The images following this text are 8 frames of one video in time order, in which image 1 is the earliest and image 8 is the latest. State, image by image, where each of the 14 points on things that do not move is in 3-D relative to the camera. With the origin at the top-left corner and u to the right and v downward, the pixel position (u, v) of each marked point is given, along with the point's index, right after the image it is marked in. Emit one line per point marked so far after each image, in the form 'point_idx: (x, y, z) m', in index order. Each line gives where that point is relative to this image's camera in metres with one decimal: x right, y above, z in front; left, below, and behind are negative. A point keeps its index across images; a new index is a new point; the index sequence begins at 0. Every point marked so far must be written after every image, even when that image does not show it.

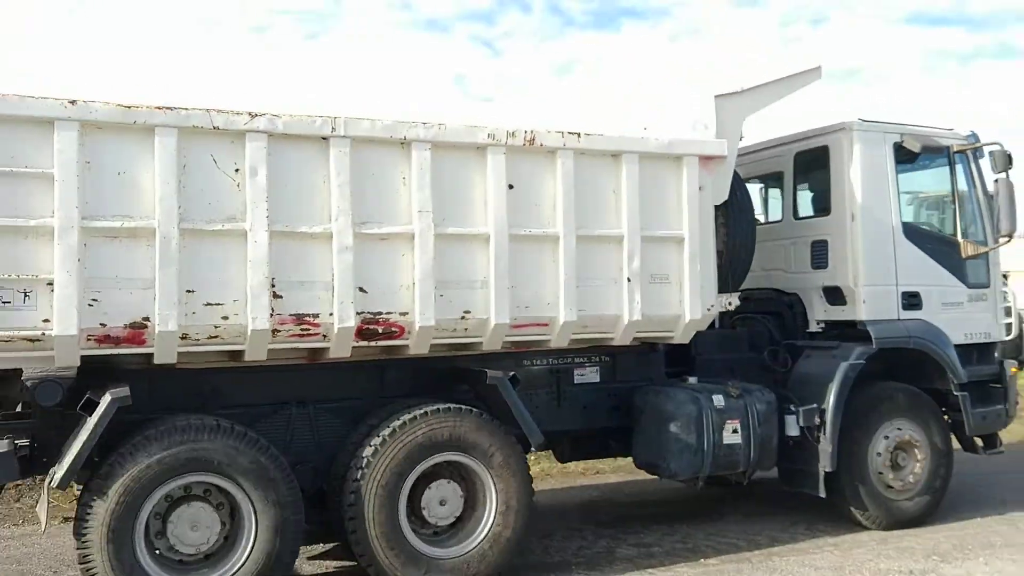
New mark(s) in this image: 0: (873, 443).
0: (+2.1, -0.9, +5.7) m
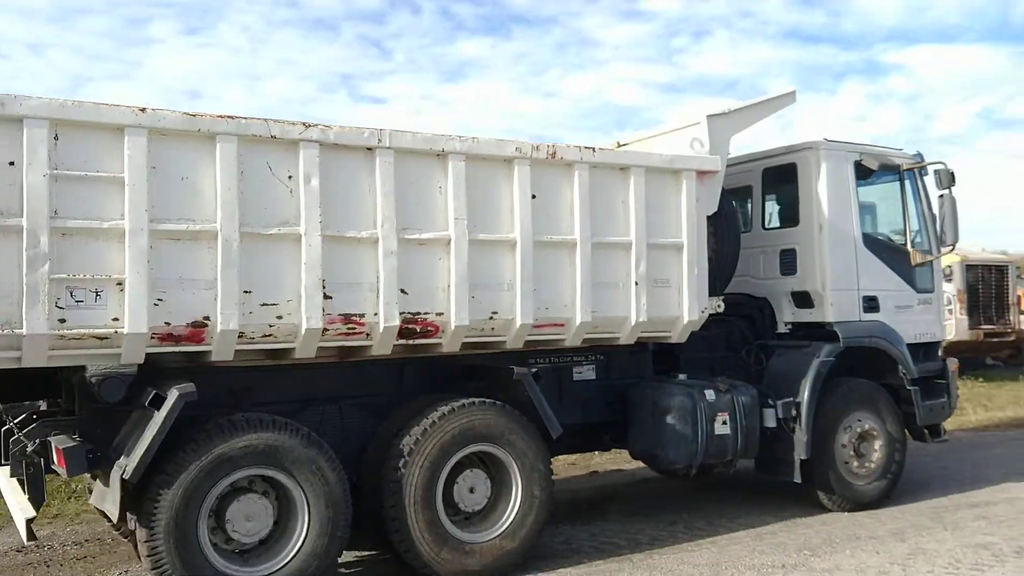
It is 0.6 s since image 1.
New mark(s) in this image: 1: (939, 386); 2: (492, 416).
0: (+2.1, -0.9, +6.3) m
1: (+3.0, -0.7, +6.9) m
2: (-0.1, -0.7, +5.2) m
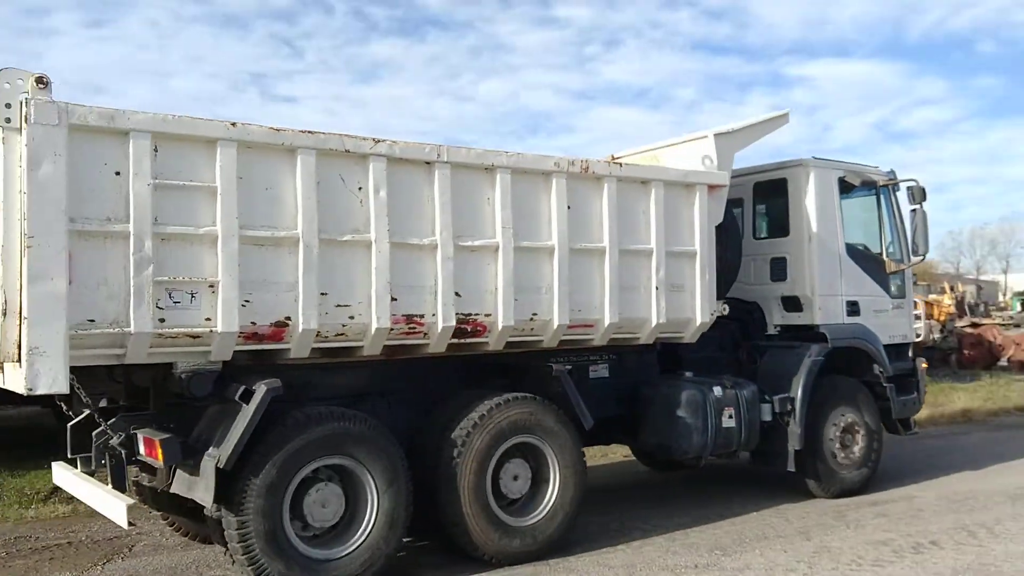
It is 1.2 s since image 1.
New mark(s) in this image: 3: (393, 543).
0: (+2.2, -1.0, +6.9) m
1: (+3.0, -0.7, +7.5) m
2: (+0.1, -0.7, +5.6) m
3: (-0.6, -1.3, +5.1) m
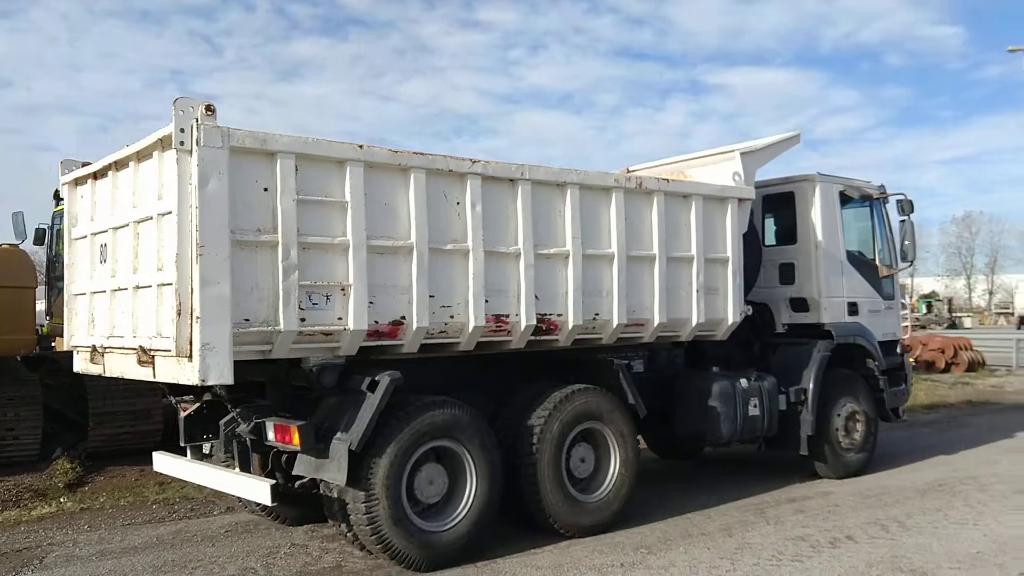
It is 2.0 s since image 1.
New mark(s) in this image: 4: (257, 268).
0: (+2.5, -1.0, +7.8) m
1: (+3.3, -0.7, +8.5) m
2: (+0.5, -0.7, +6.3) m
3: (-0.1, -1.3, +5.7) m
4: (-1.3, +0.1, +5.0) m
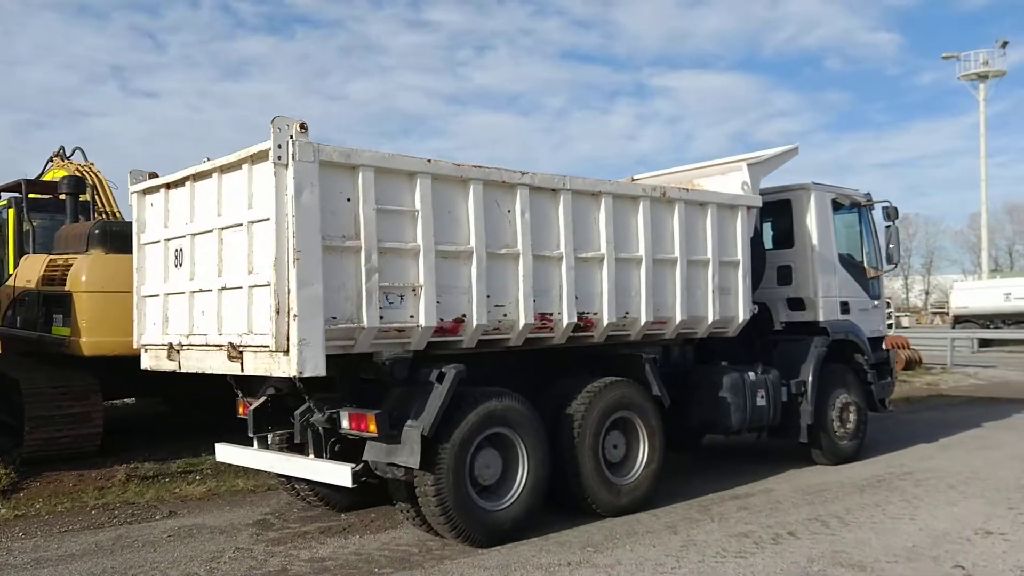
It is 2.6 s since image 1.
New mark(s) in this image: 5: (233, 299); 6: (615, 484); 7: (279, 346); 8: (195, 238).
0: (+2.7, -1.0, +8.4) m
1: (+3.5, -0.7, +9.2) m
2: (+0.8, -0.7, +6.9) m
3: (+0.2, -1.3, +6.3) m
4: (-0.9, +0.1, +5.5) m
5: (-1.6, -0.1, +5.7) m
6: (+0.7, -1.3, +6.7) m
7: (-1.2, -0.3, +5.2) m
8: (-1.9, +0.3, +6.1) m
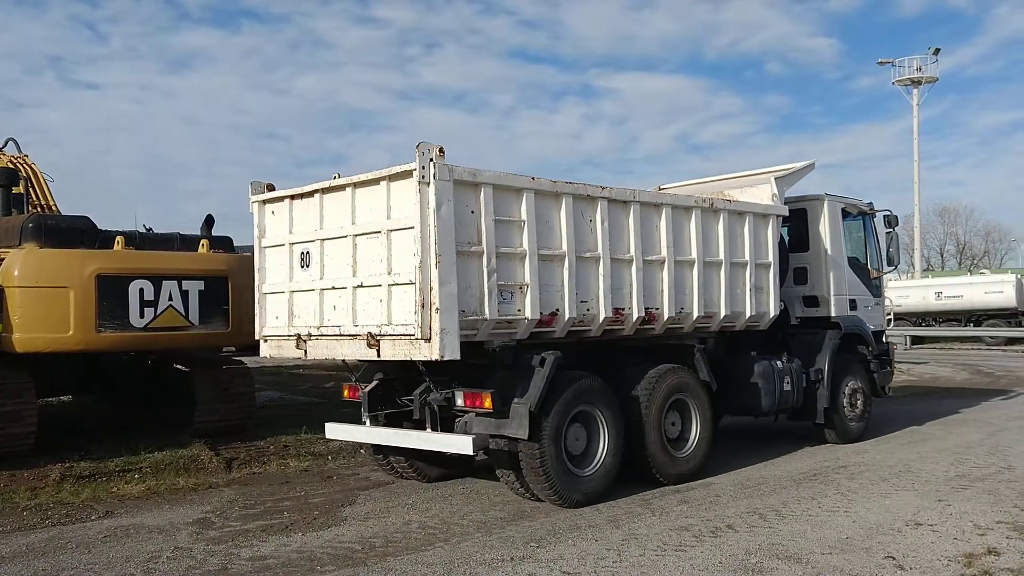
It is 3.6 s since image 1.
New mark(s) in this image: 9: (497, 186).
0: (+3.2, -1.0, +9.6) m
1: (+3.9, -0.7, +10.4) m
2: (+1.4, -0.7, +7.9) m
3: (+0.8, -1.3, +7.3) m
4: (-0.3, +0.1, +6.4) m
5: (-1.0, 0.0, +6.6) m
6: (+1.3, -1.3, +7.7) m
7: (-0.6, -0.3, +6.2) m
8: (-1.3, +0.3, +7.0) m
9: (-0.1, +0.7, +6.5) m
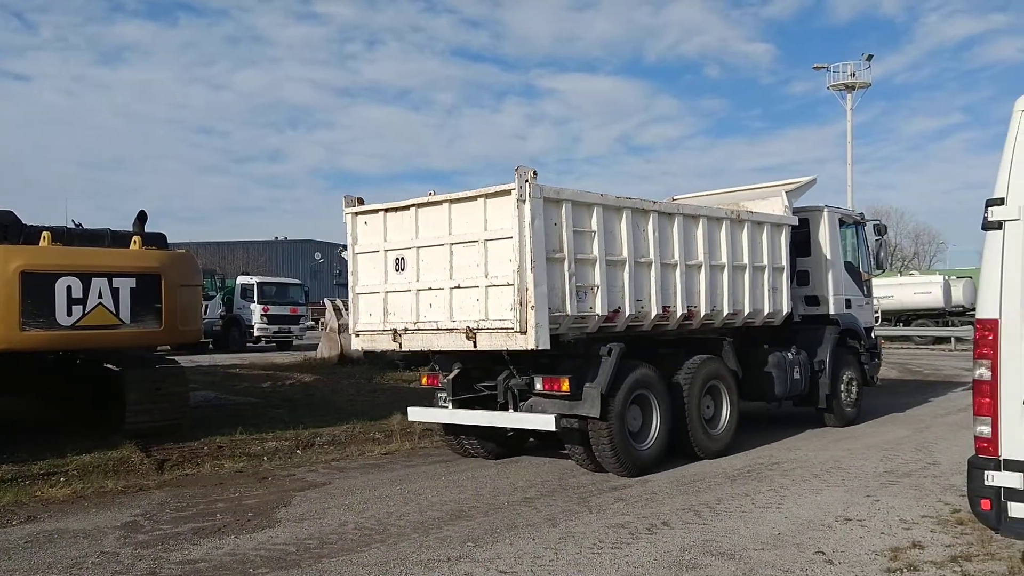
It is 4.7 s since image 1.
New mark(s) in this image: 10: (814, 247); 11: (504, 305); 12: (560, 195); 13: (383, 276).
0: (+3.6, -1.0, +10.9) m
1: (+4.3, -0.8, +11.7) m
2: (+1.9, -0.7, +9.1) m
3: (+1.3, -1.3, +8.4) m
4: (+0.3, +0.1, +7.5) m
5: (-0.4, 0.0, +7.6) m
6: (+1.8, -1.3, +8.9) m
7: (+0.1, -0.3, +7.2) m
8: (-0.8, +0.3, +8.0) m
9: (+0.5, +0.7, +7.6) m
10: (+3.4, +0.5, +11.1) m
11: (-0.1, -0.1, +7.4) m
12: (+0.4, +0.7, +7.4) m
13: (-1.1, +0.1, +8.2) m
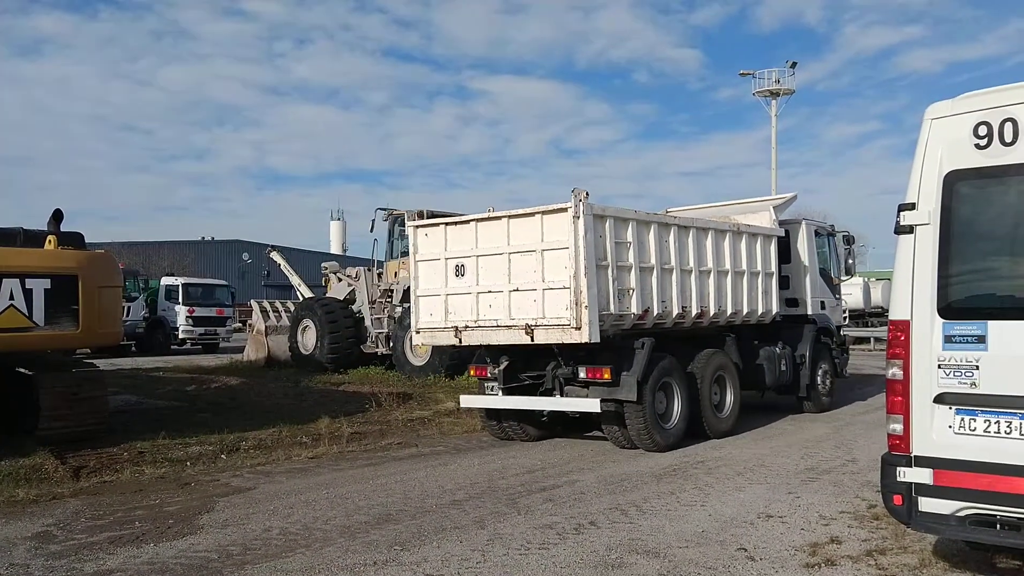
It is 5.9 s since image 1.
0: (+3.8, -1.0, +12.4) m
1: (+4.4, -0.8, +13.3) m
2: (+2.2, -0.7, +10.6) m
3: (+1.7, -1.4, +9.8) m
4: (+0.8, +0.1, +8.8) m
5: (+0.1, -0.1, +8.9) m
6: (+2.2, -1.4, +10.3) m
7: (+0.6, -0.3, +8.5) m
8: (-0.3, +0.3, +9.2) m
9: (+1.0, +0.7, +9.0) m
10: (+3.6, +0.4, +12.6) m
11: (+0.4, -0.1, +8.7) m
12: (+0.9, +0.7, +8.8) m
13: (-0.7, +0.1, +9.5) m
